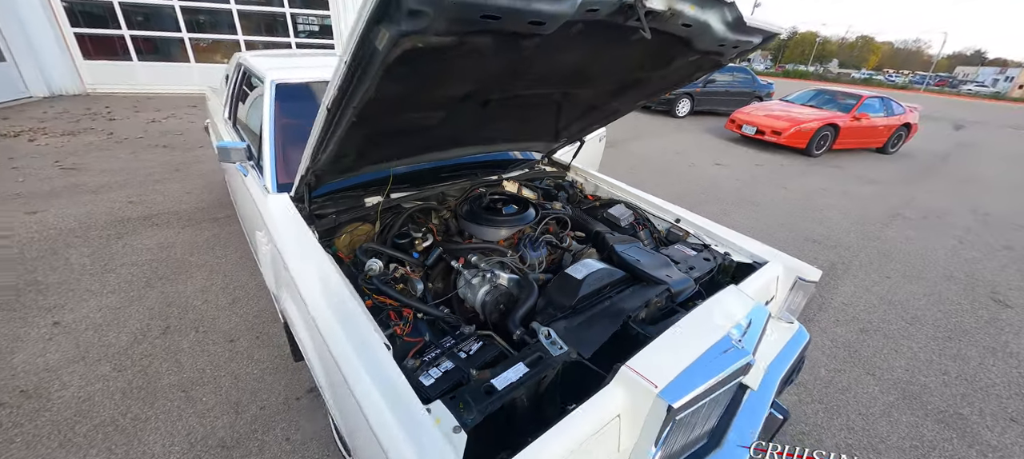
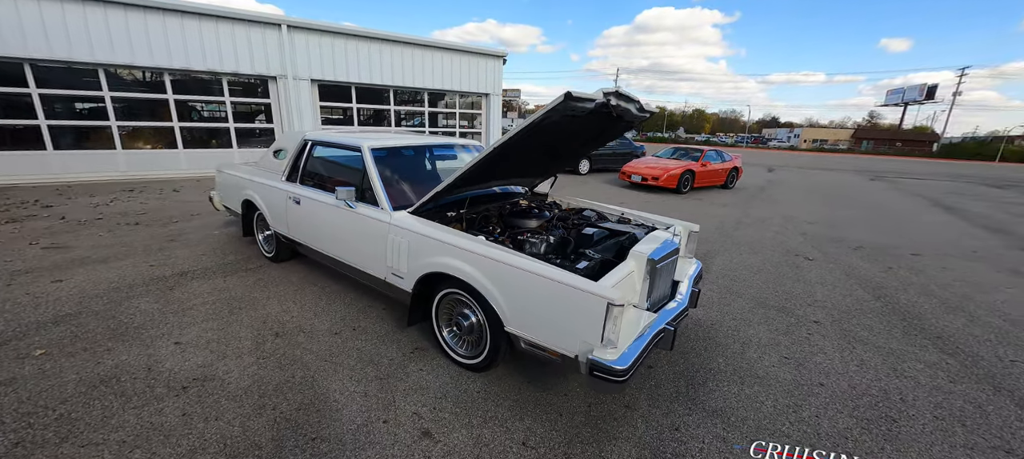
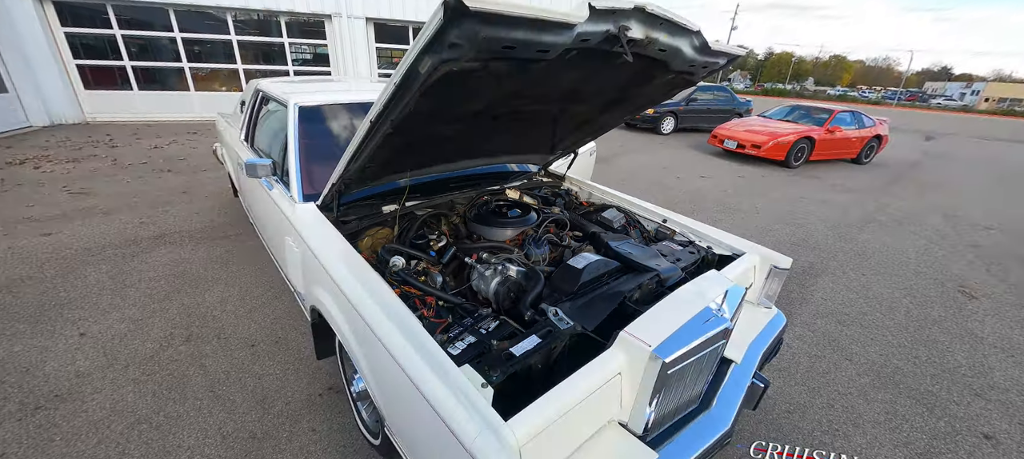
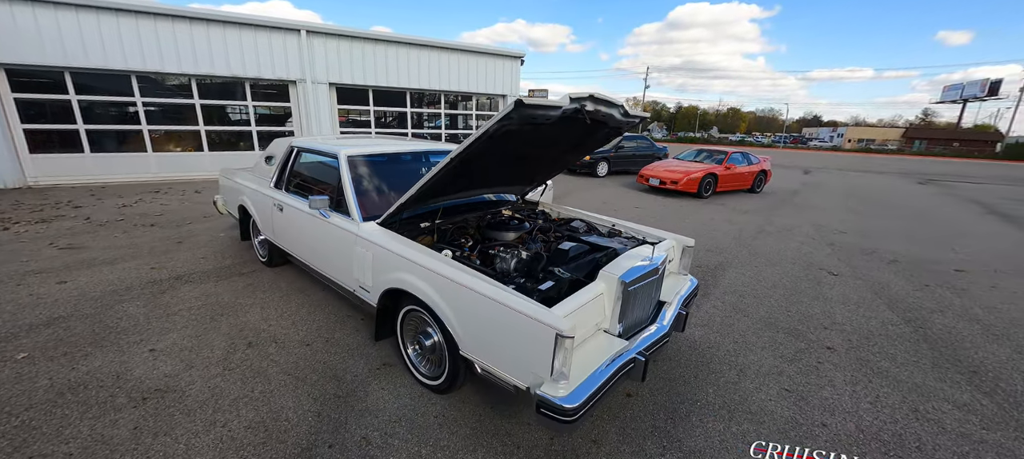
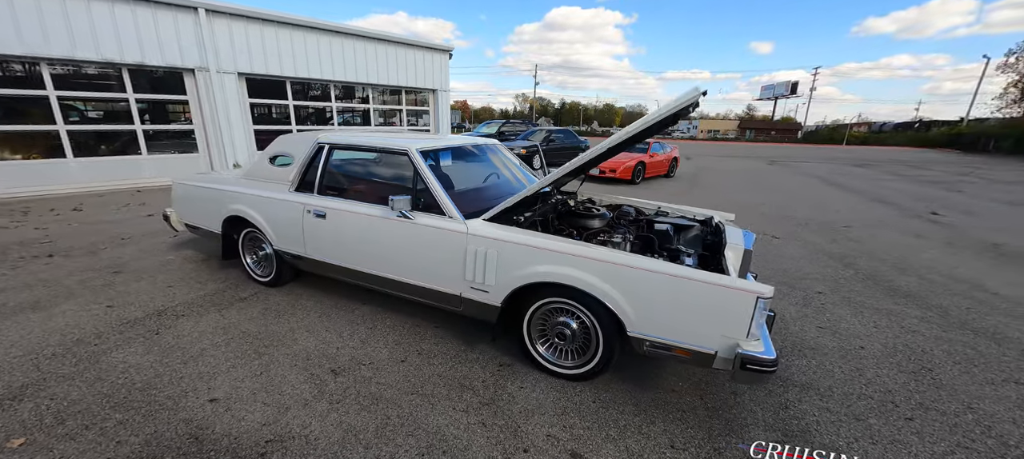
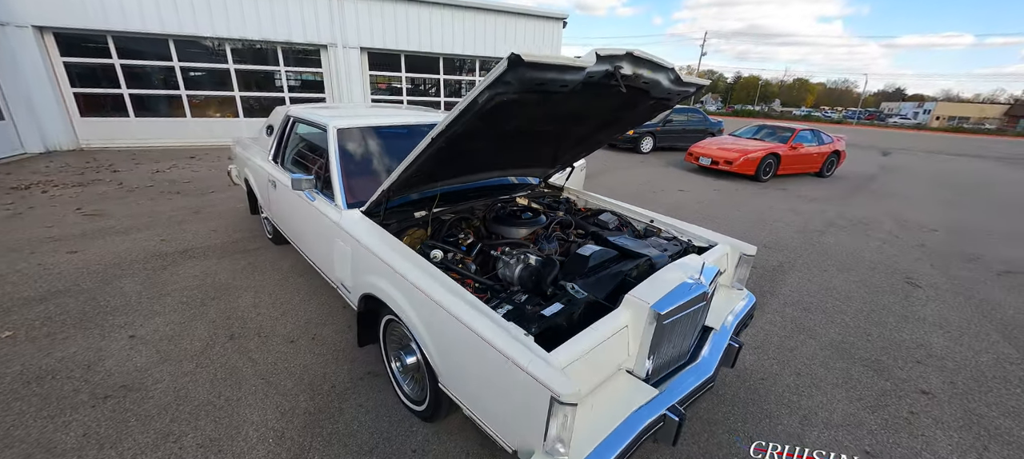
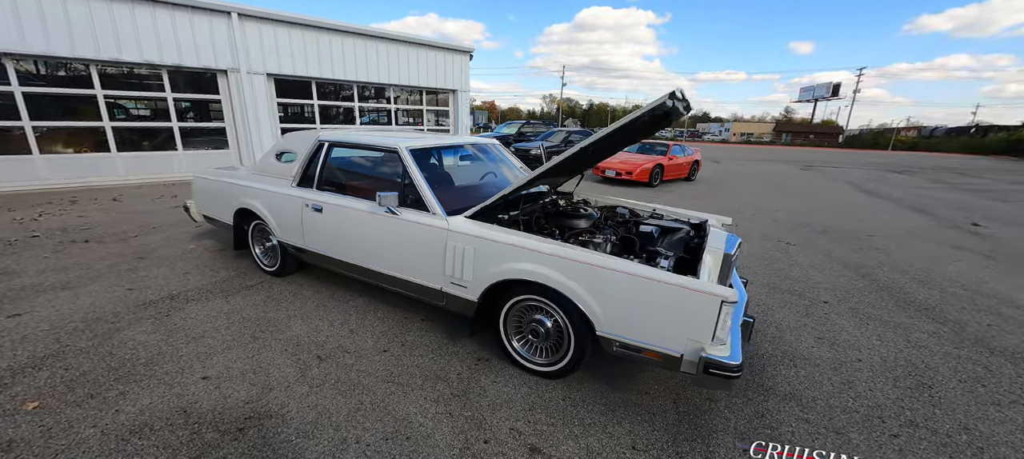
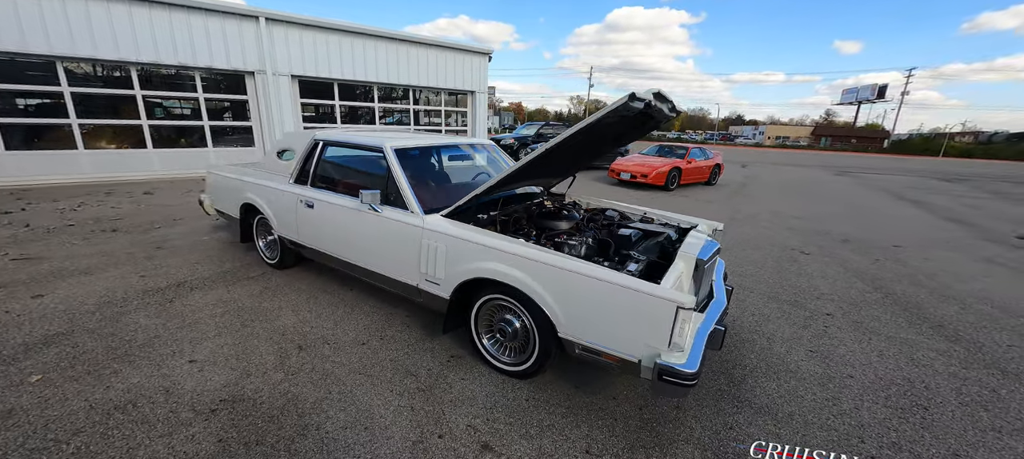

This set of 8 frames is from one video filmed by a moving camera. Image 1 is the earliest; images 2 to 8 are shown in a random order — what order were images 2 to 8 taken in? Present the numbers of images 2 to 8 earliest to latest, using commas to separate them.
3, 6, 4, 2, 8, 7, 5
